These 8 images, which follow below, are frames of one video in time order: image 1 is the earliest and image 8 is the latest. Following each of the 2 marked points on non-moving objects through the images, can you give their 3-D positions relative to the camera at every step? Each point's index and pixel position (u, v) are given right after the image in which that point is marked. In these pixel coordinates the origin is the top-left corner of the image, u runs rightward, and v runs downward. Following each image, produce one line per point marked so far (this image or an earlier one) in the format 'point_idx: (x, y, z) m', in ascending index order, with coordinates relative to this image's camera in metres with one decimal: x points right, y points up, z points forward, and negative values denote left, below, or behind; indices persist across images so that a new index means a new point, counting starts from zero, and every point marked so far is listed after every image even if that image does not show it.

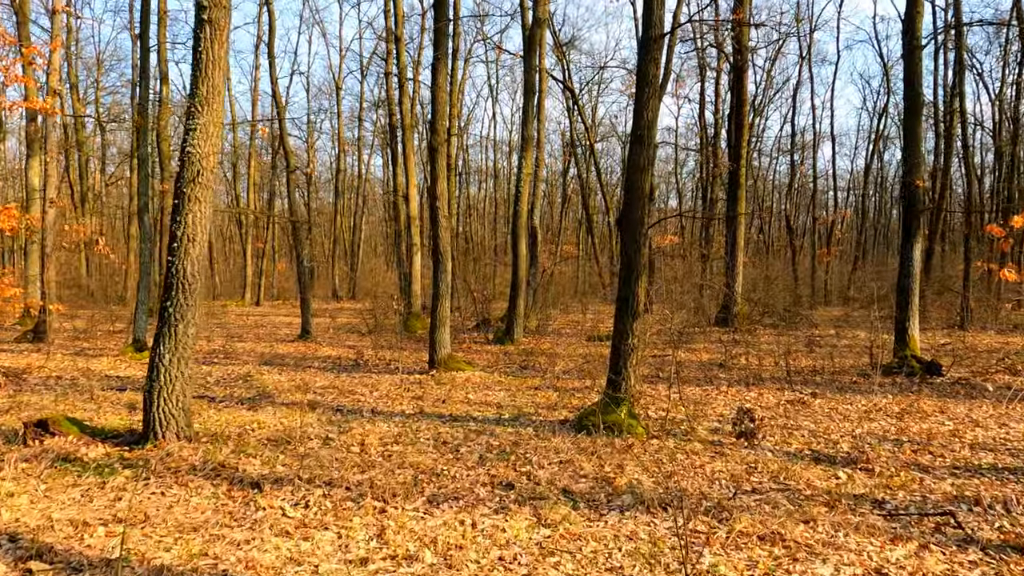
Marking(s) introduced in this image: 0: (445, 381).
0: (-0.8, -1.1, +8.7) m
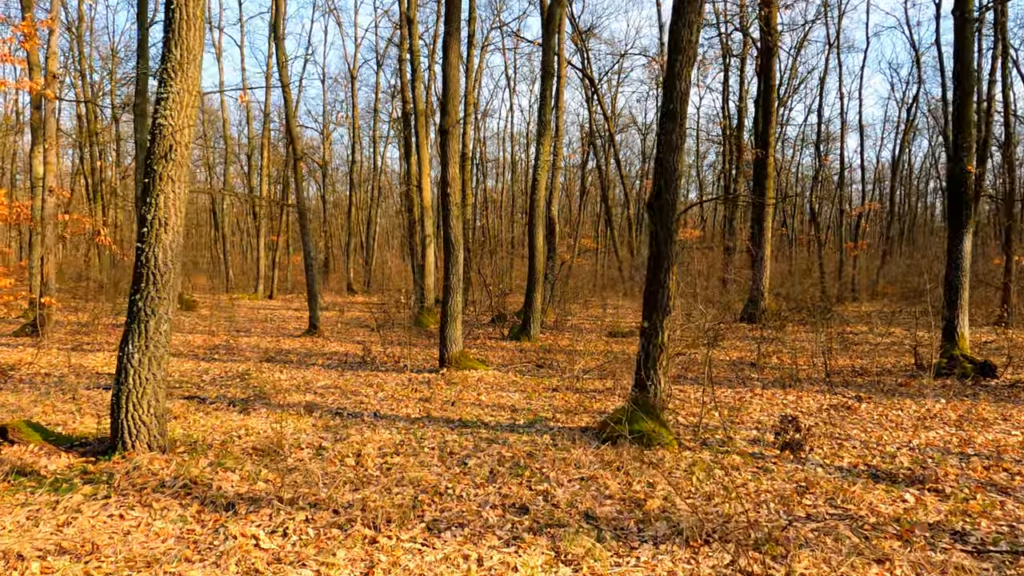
0: (-0.6, -1.0, +8.1) m
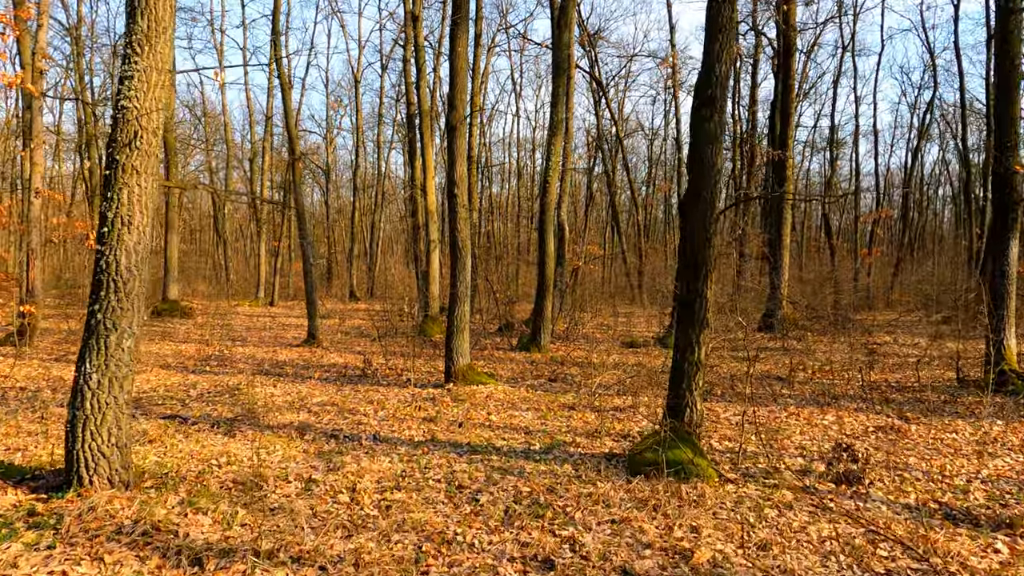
0: (-0.5, -1.1, +7.4) m
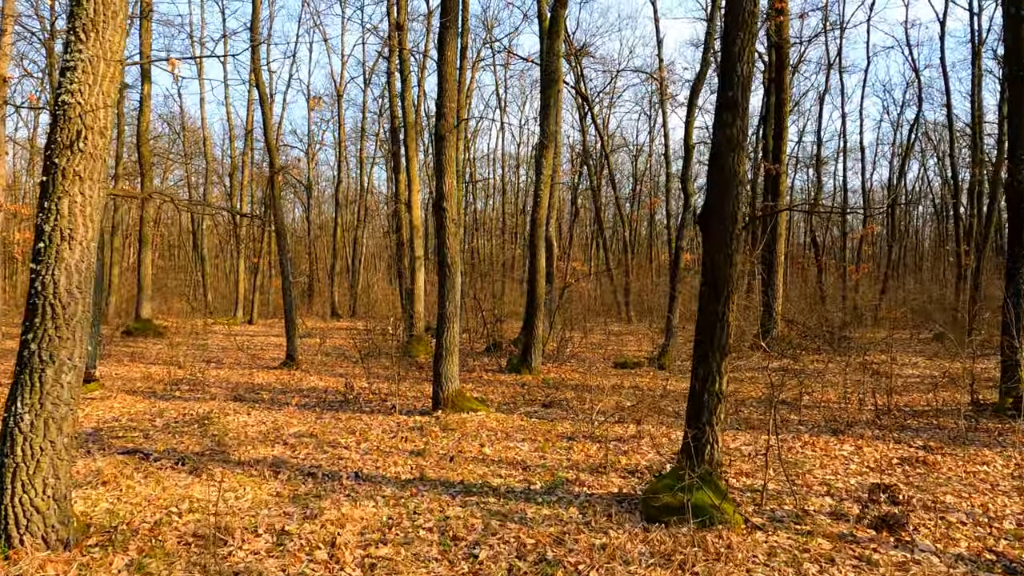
0: (-0.5, -1.3, +6.9) m
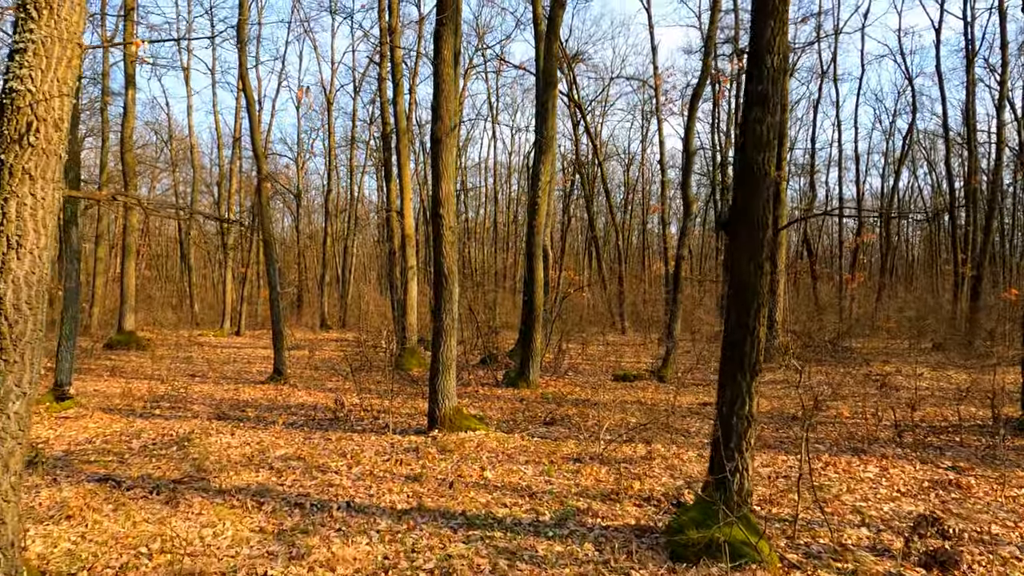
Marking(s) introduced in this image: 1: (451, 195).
0: (-0.5, -1.4, +6.4) m
1: (-0.6, +0.9, +7.2) m
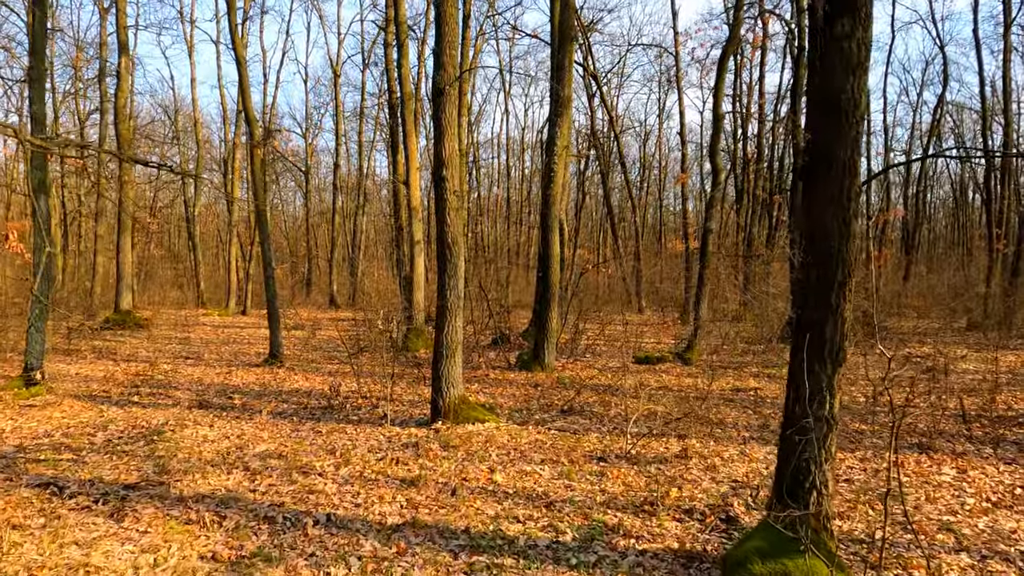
0: (-0.4, -1.2, +5.6) m
1: (-0.5, +1.1, +6.3) m
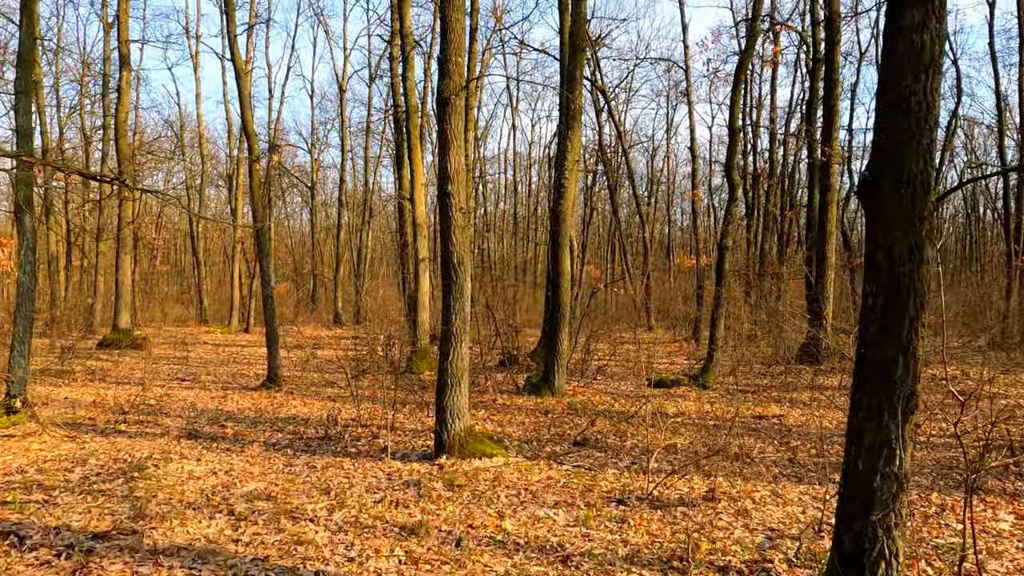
0: (-0.4, -1.3, +5.2) m
1: (-0.4, +0.9, +5.9) m
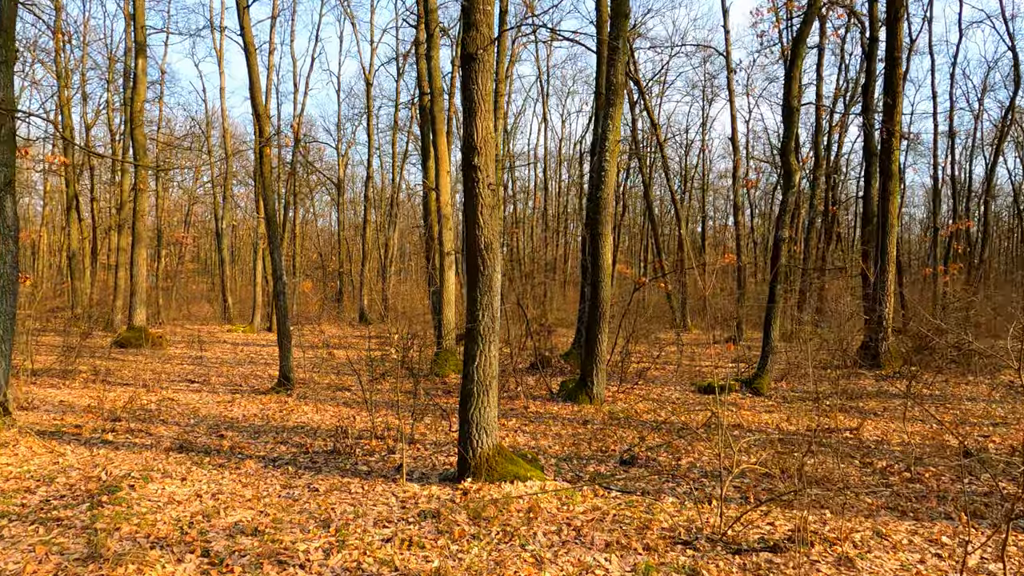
0: (-0.1, -1.3, +4.2) m
1: (-0.1, +1.0, +5.0) m
